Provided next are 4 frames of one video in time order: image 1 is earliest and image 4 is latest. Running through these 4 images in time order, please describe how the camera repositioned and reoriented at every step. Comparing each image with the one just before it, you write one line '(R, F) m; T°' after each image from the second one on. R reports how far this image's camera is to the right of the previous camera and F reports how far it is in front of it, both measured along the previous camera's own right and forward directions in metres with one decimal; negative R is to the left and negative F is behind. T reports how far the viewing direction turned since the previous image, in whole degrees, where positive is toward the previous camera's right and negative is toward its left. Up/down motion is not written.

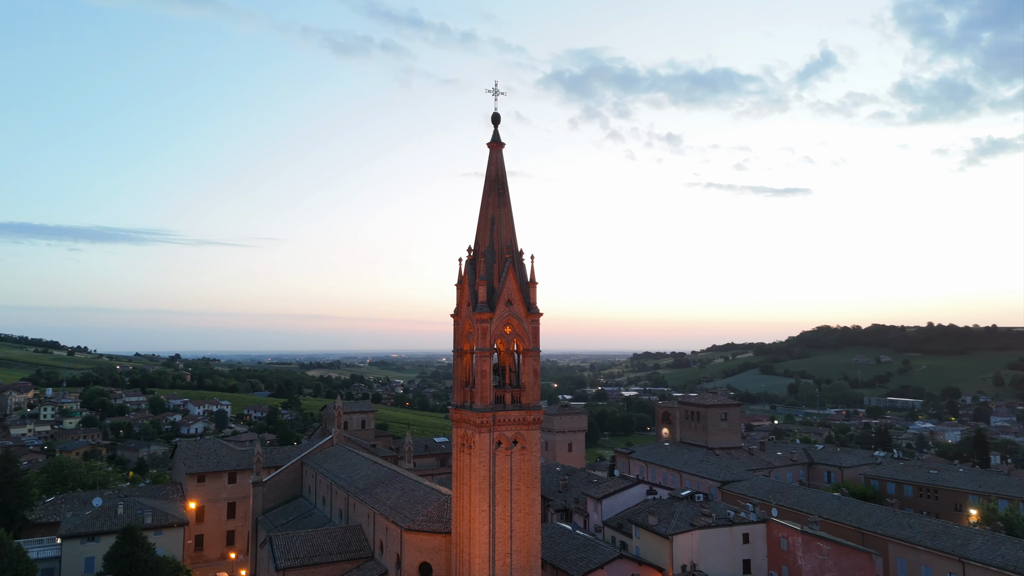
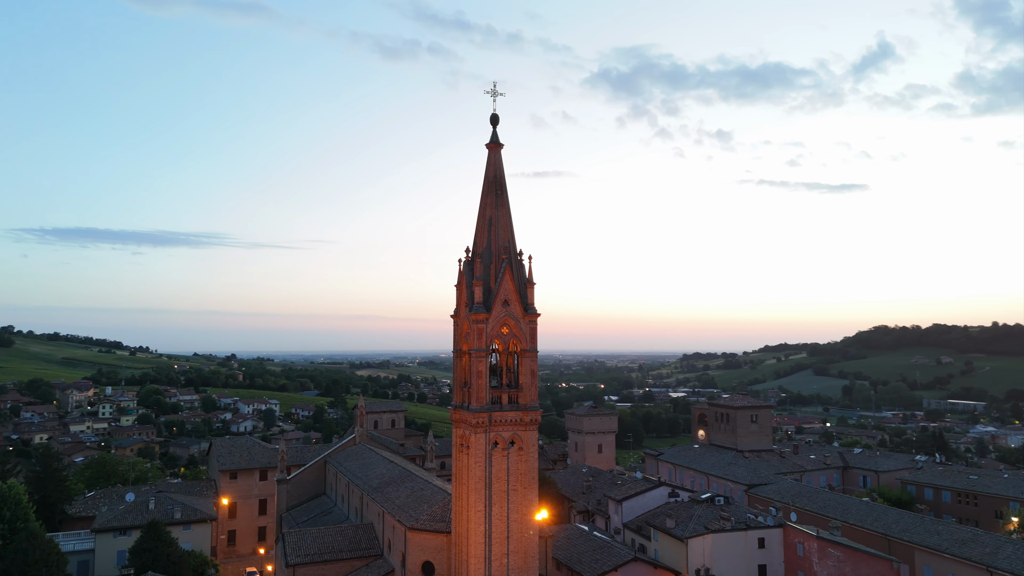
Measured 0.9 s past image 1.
(+1.8, +0.1) m; -4°
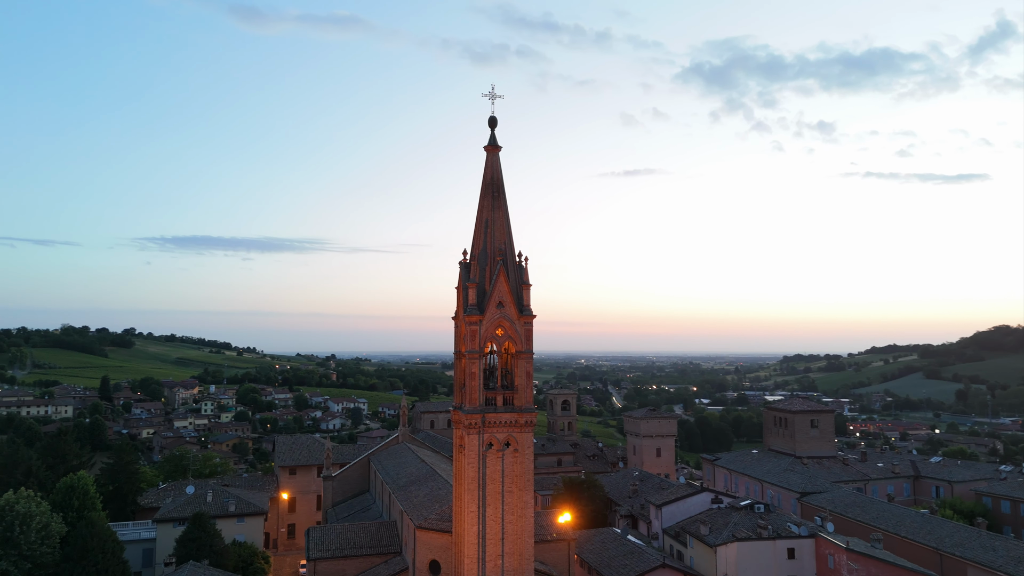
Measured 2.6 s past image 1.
(+3.4, +0.2) m; -7°
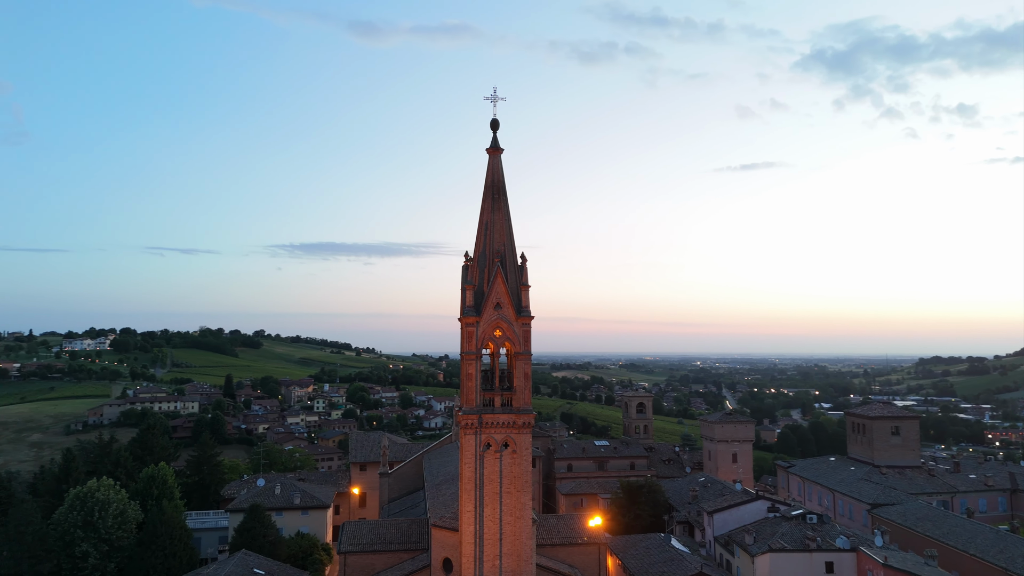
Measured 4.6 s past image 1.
(+4.0, +0.3) m; -9°
